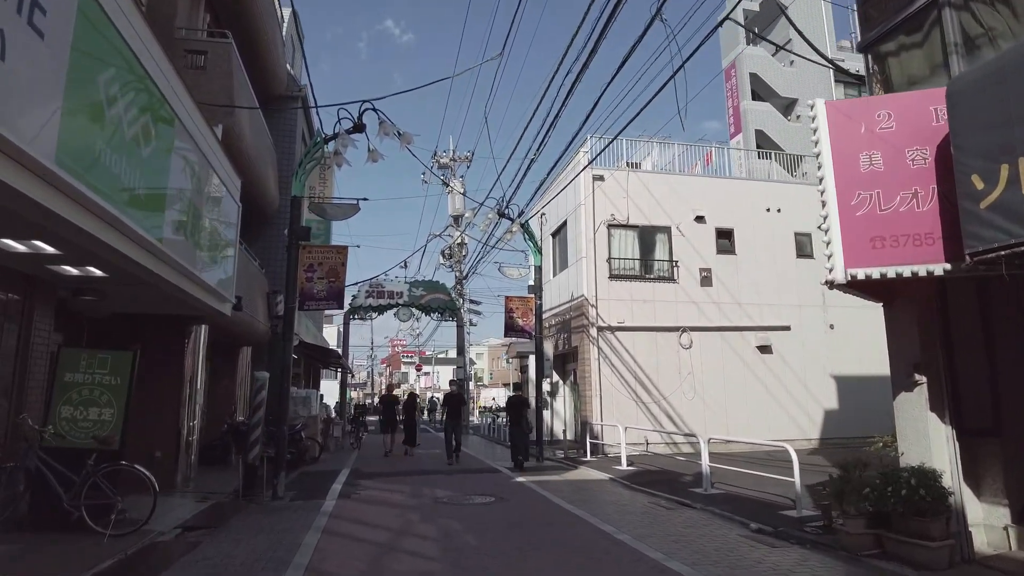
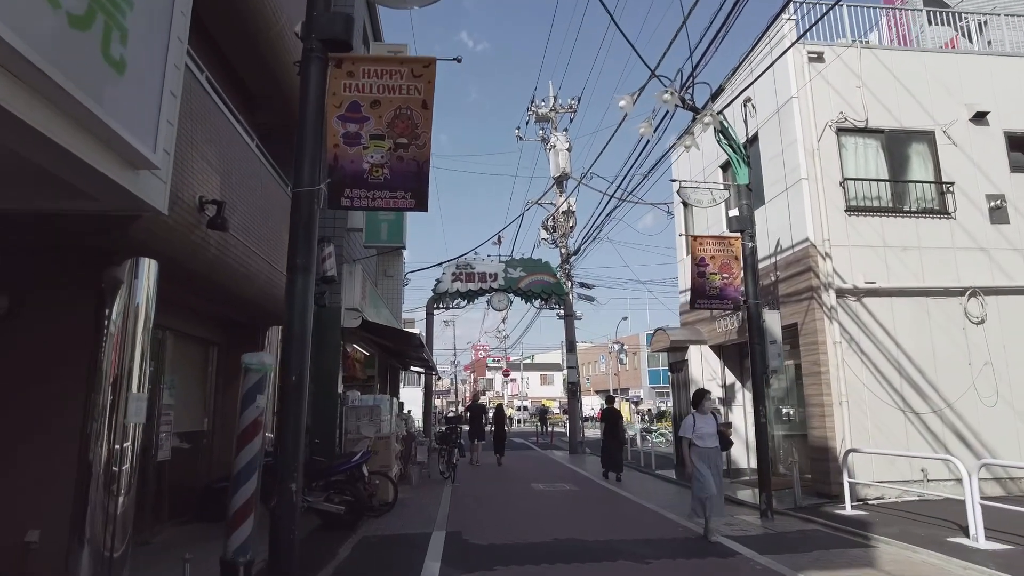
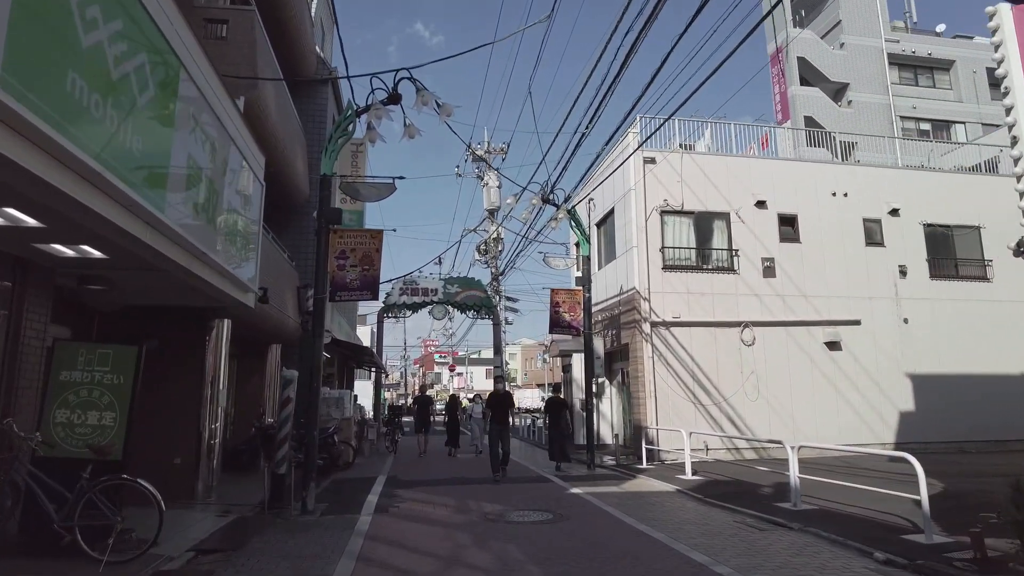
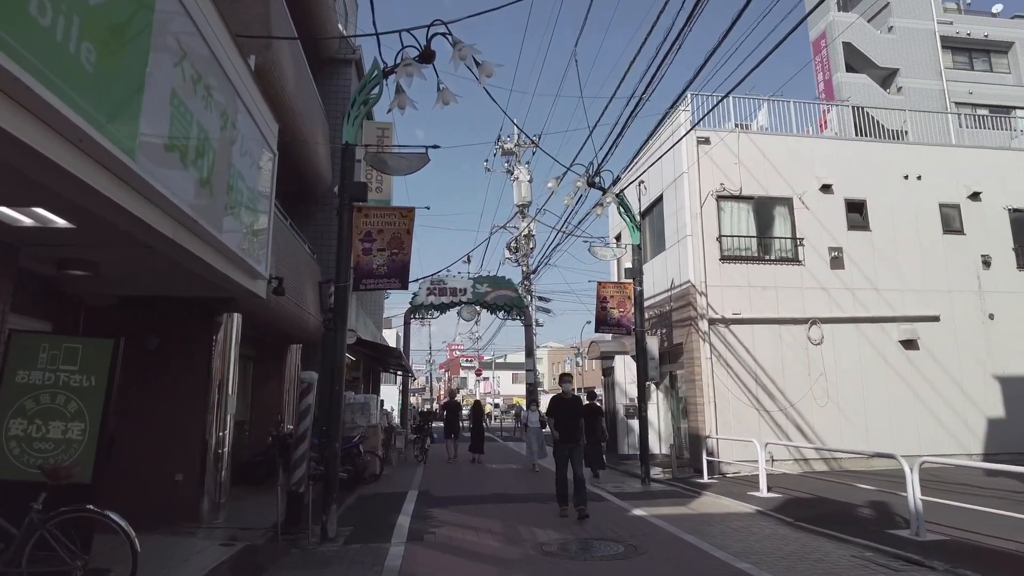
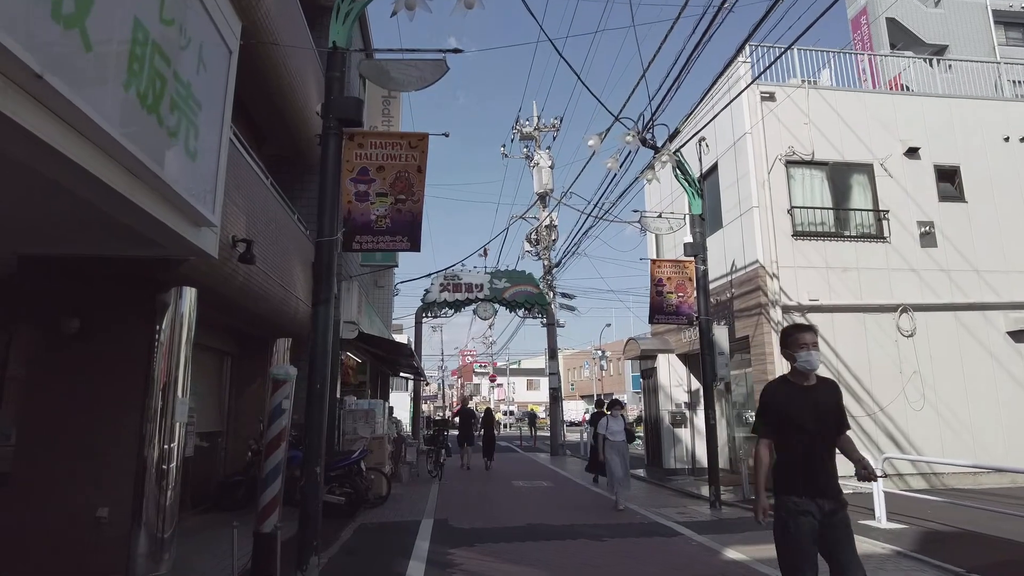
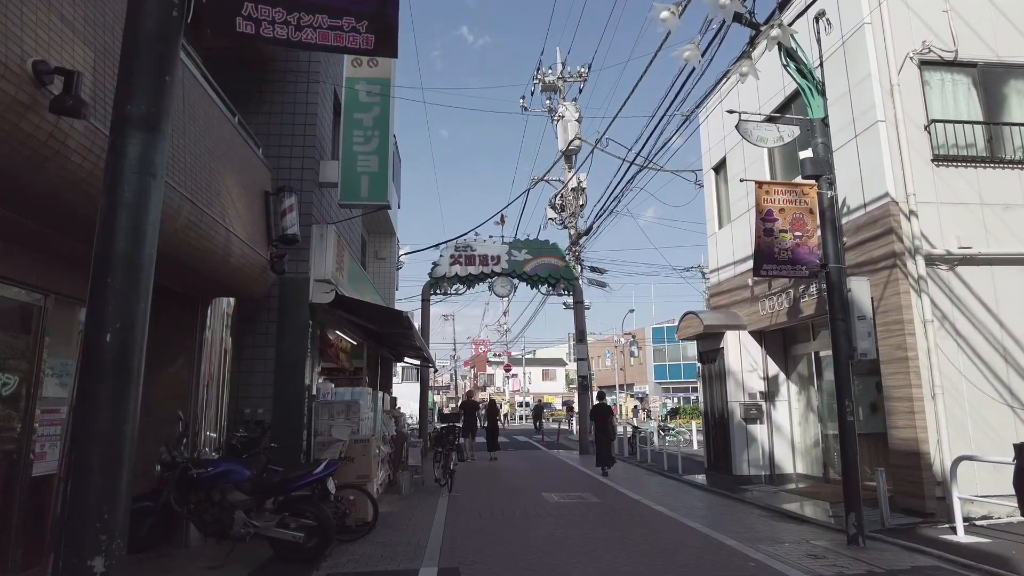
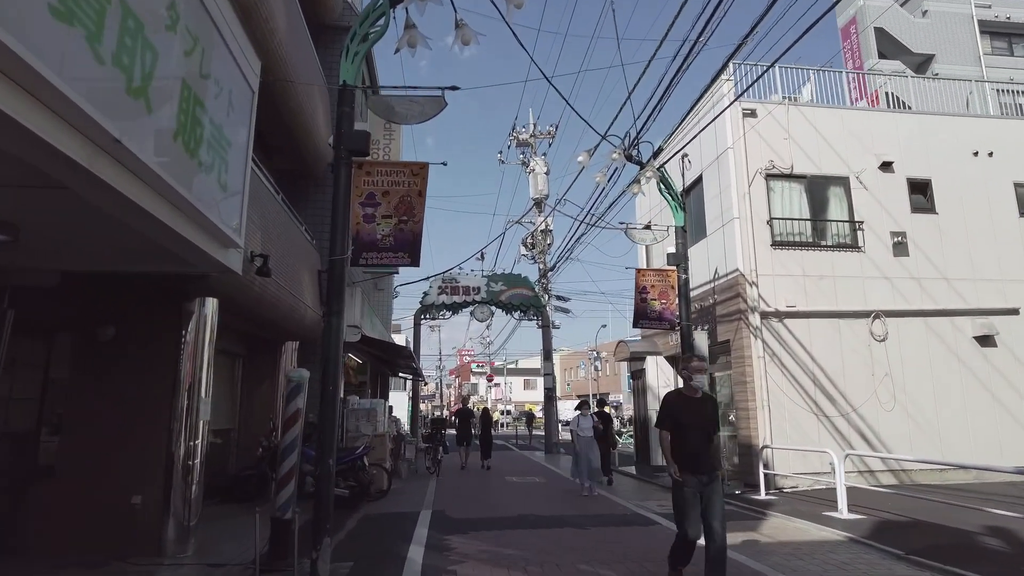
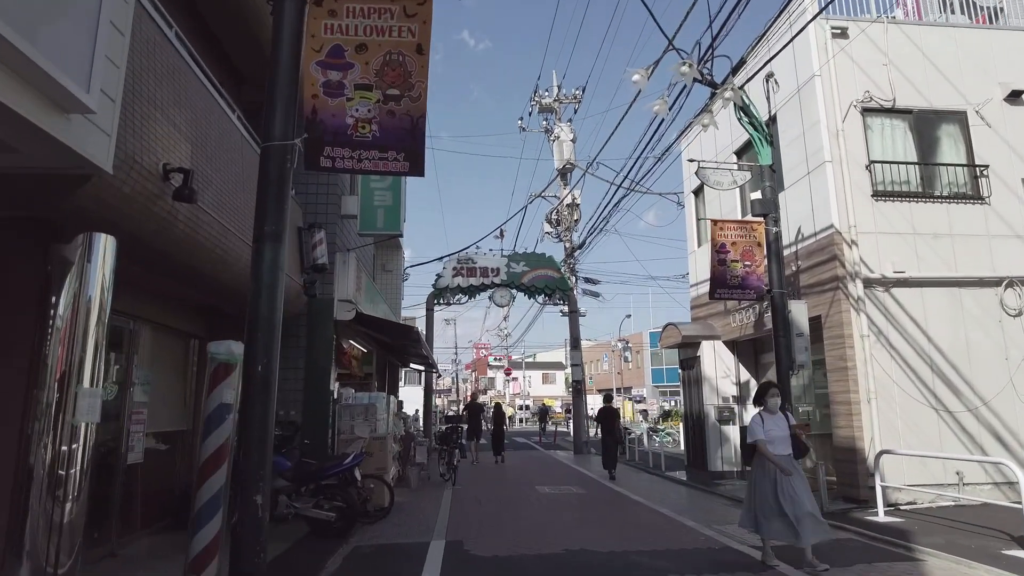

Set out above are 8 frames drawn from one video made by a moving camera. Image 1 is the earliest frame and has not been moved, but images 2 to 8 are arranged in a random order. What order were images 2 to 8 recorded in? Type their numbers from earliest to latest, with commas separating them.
3, 4, 7, 5, 2, 8, 6
